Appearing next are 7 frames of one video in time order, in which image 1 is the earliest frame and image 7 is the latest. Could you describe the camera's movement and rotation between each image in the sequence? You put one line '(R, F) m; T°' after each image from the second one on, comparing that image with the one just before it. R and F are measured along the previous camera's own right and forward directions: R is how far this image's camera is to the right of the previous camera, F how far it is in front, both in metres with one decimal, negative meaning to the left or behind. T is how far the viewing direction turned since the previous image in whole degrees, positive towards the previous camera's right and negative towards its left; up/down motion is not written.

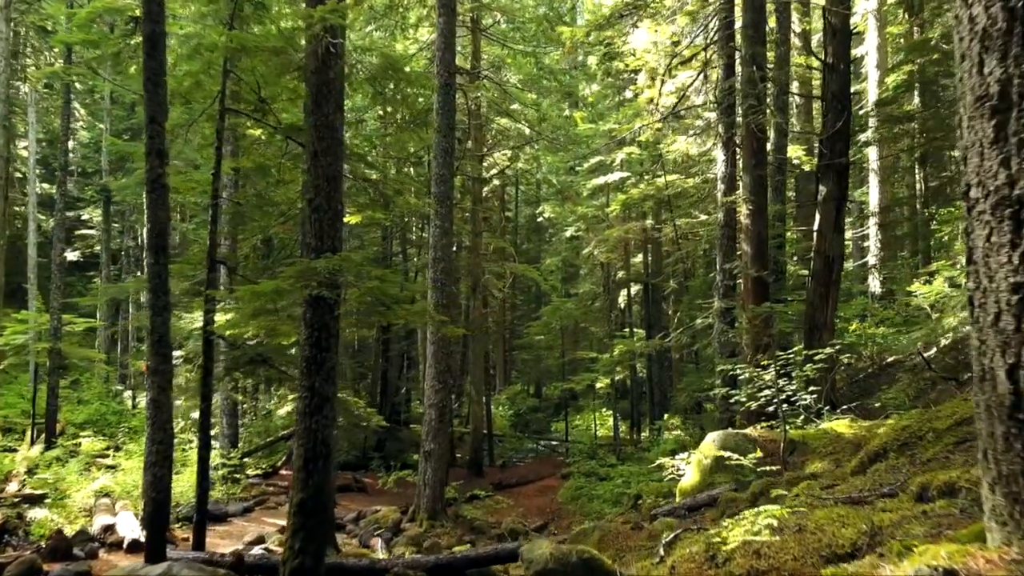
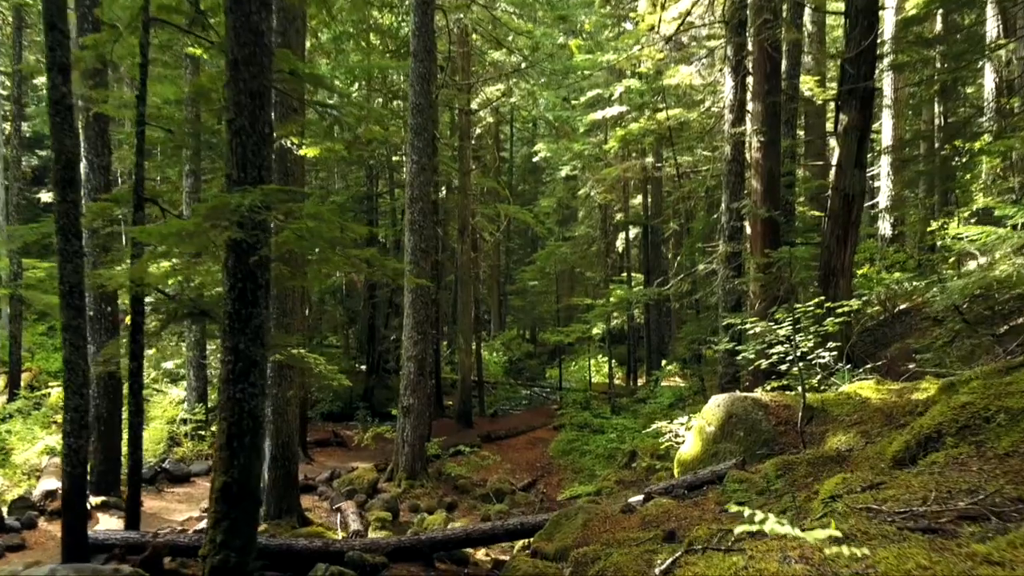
(+0.2, +1.1) m; 0°
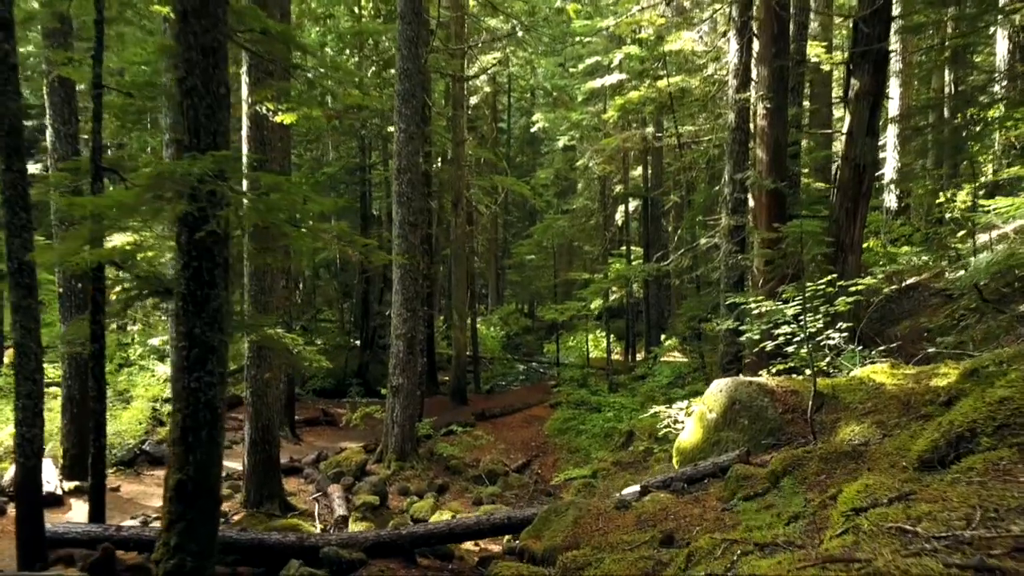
(+0.1, +0.5) m; 0°
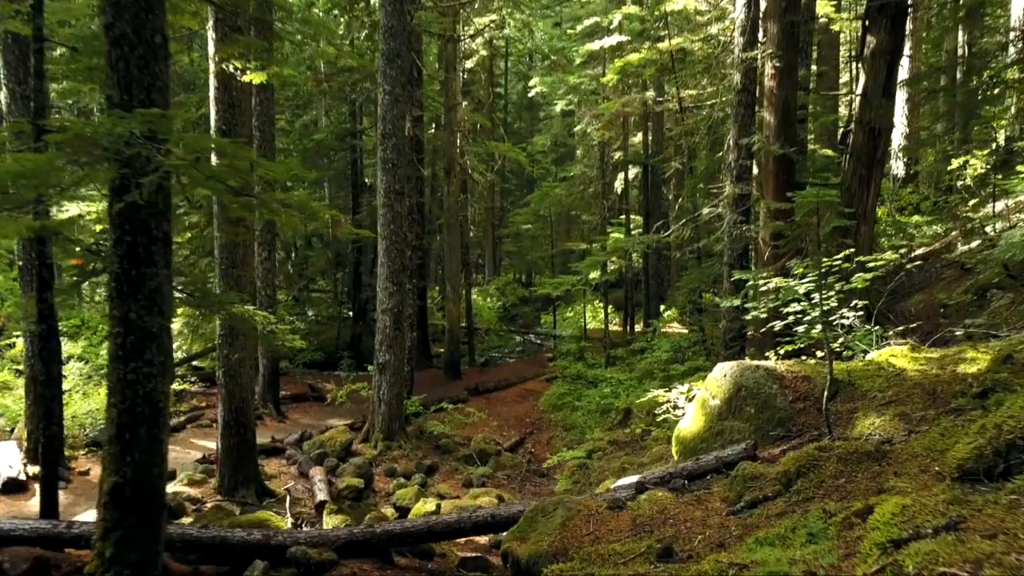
(+0.1, +0.6) m; 0°
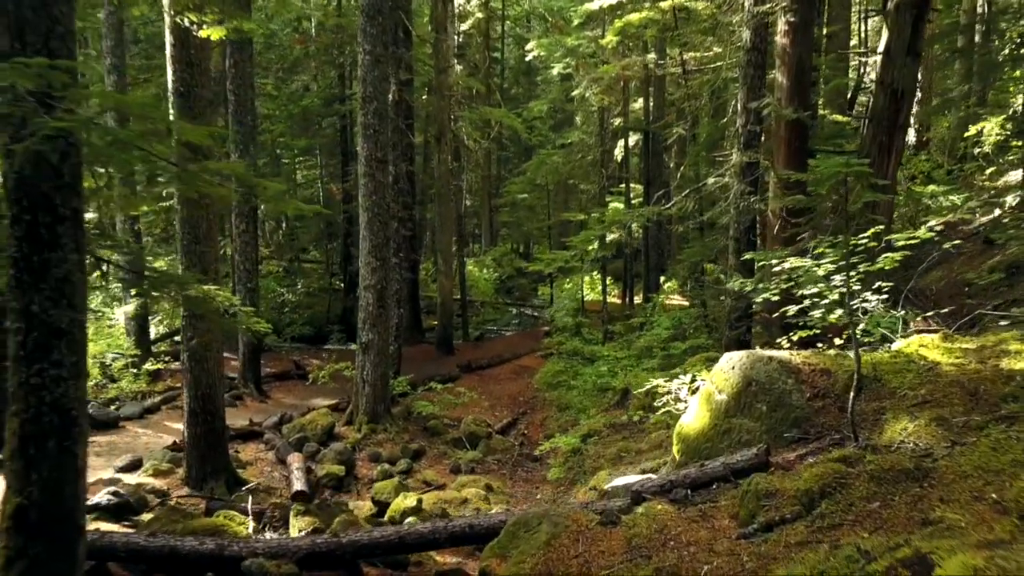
(+0.1, +0.7) m; 0°
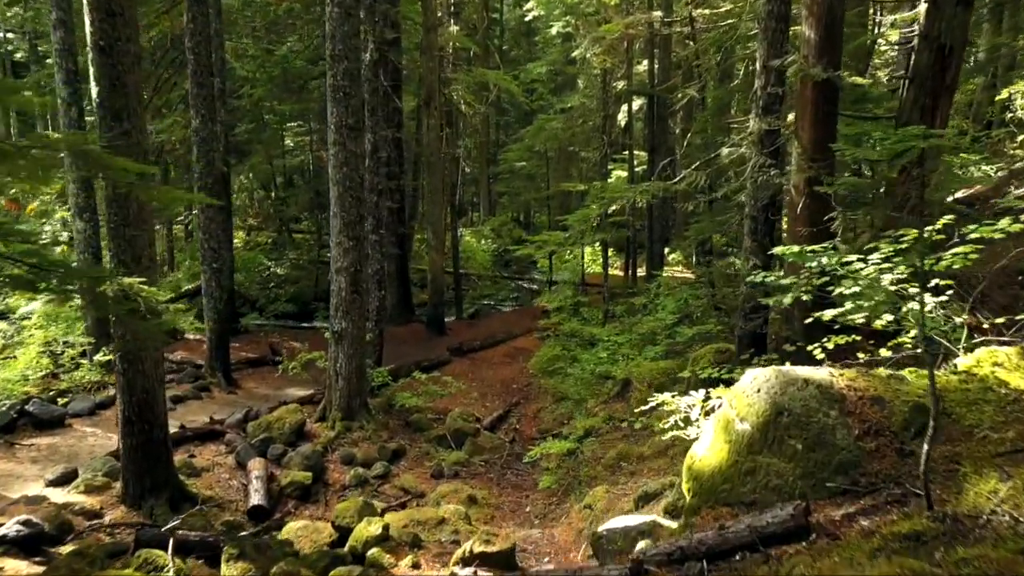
(+0.2, +1.1) m; 0°
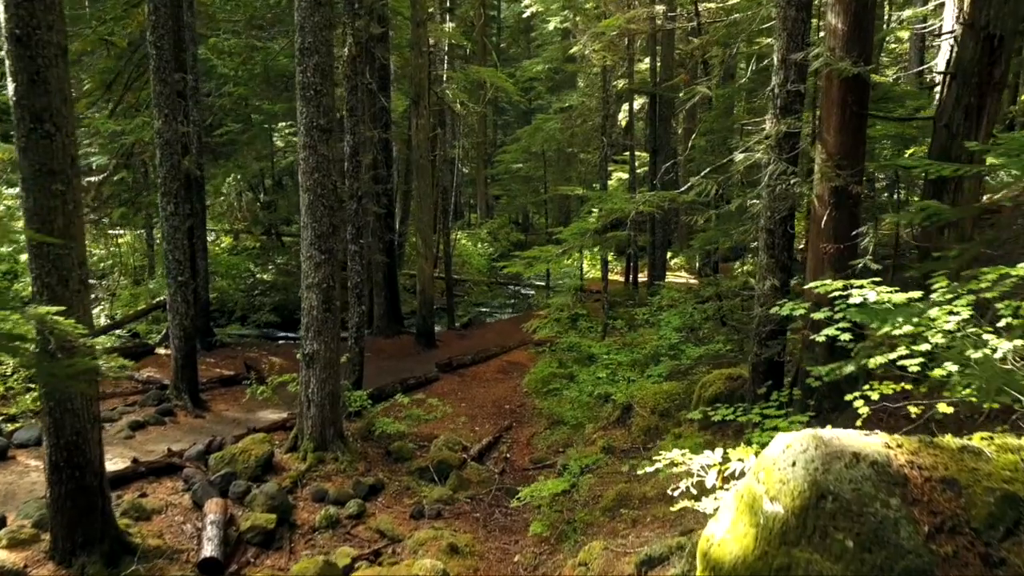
(+0.1, +0.9) m; 0°
